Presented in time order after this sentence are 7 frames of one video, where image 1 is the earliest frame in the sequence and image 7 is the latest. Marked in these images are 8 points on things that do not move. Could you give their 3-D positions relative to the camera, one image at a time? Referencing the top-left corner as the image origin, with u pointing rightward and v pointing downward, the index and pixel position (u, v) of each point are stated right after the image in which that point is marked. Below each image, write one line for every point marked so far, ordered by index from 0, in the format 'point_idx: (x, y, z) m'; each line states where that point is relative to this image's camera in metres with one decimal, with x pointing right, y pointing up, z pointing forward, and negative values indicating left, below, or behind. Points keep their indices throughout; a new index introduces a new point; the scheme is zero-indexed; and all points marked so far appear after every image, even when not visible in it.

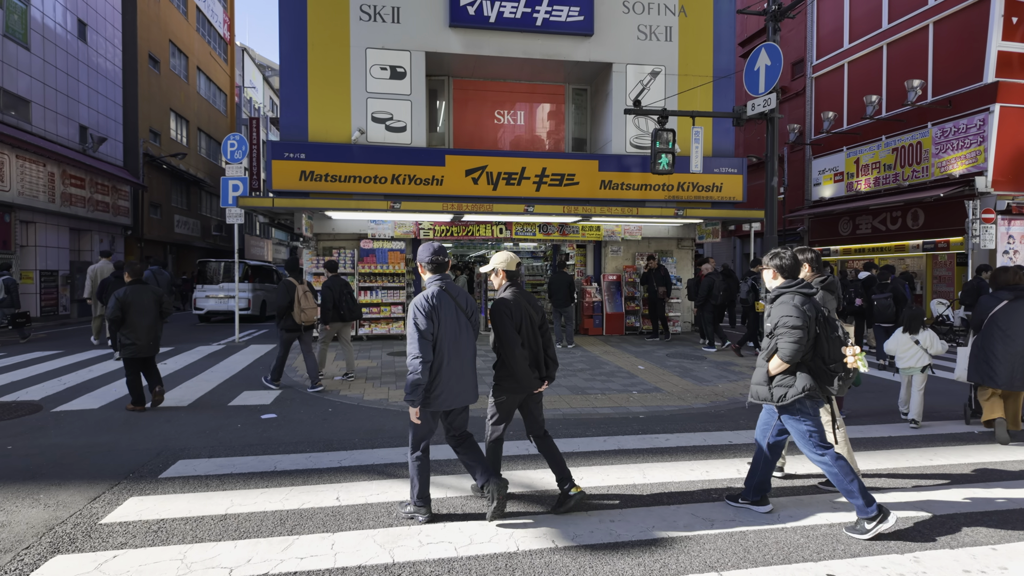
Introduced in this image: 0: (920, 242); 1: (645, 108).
0: (+12.7, +1.4, +18.3) m
1: (+2.2, +2.9, +9.6) m
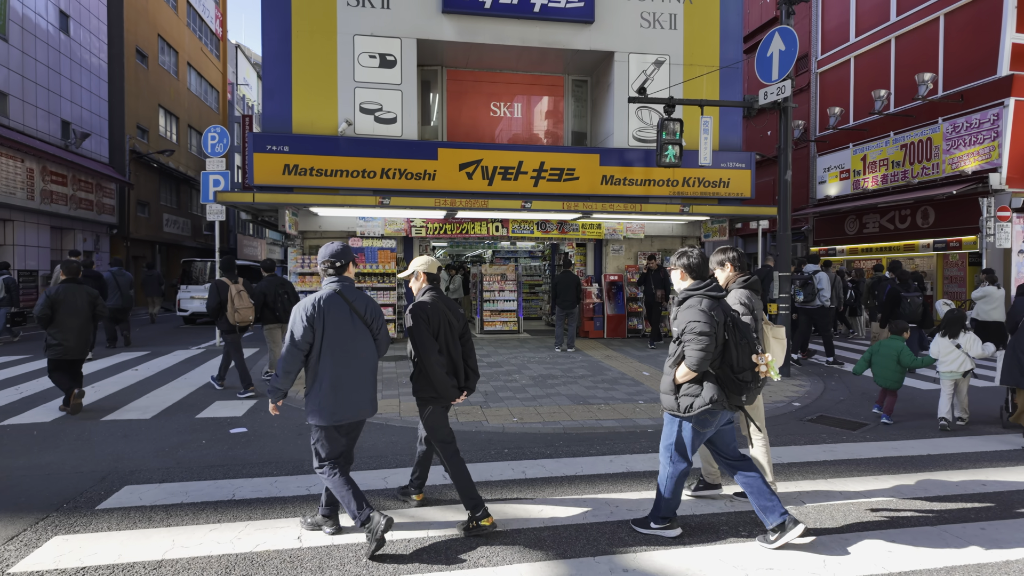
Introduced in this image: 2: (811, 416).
0: (+12.6, +1.4, +17.7) m
1: (+2.1, +2.9, +8.9) m
2: (+3.5, -1.5, +6.9) m
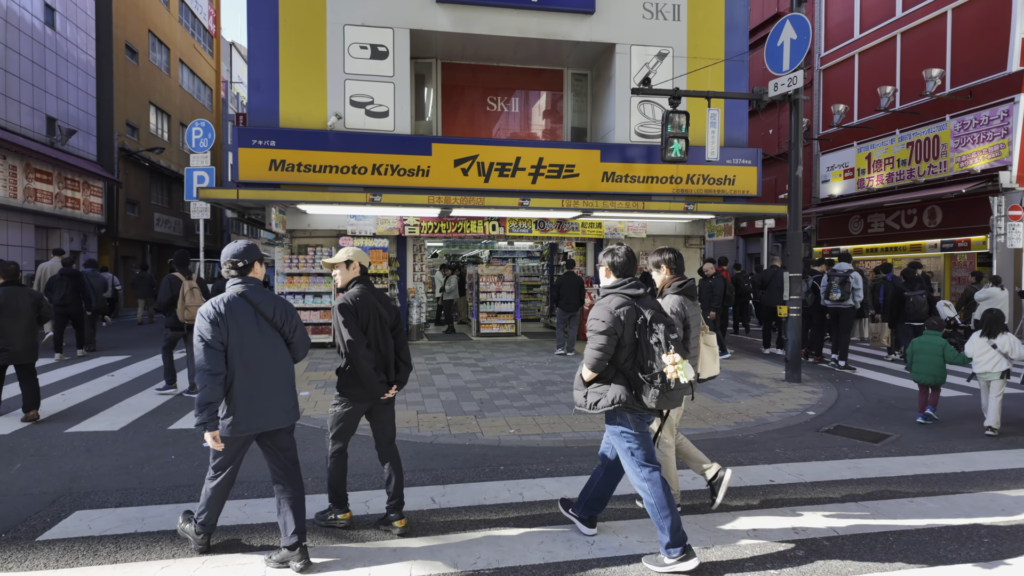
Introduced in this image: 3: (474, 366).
0: (+12.5, +1.4, +17.3) m
1: (+2.1, +2.9, +8.5) m
2: (+3.5, -1.5, +6.5) m
3: (-0.6, -1.2, +9.4) m
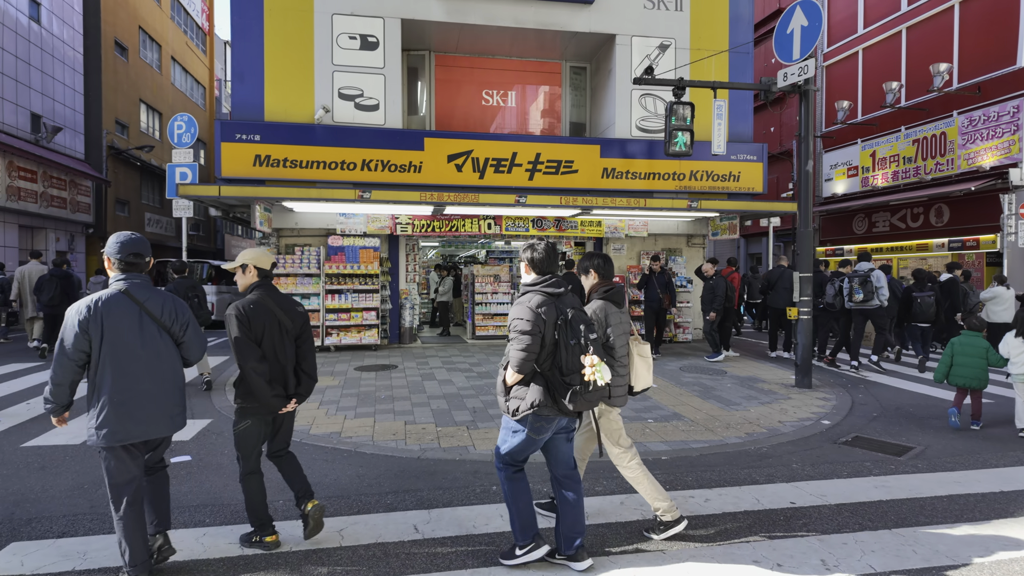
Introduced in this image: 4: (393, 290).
0: (+12.4, +1.4, +16.9) m
1: (+2.0, +2.9, +8.1) m
2: (+3.4, -1.5, +6.0) m
3: (-0.7, -1.3, +8.9) m
4: (-2.3, 0.0, +11.3) m
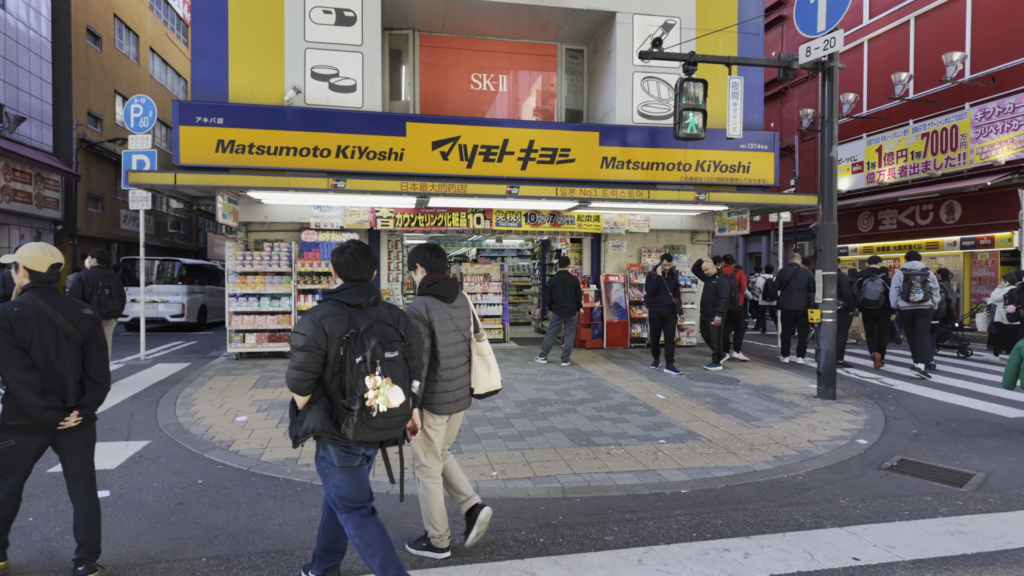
0: (+12.2, +1.4, +16.2) m
1: (+1.9, +2.9, +7.2) m
2: (+3.3, -1.5, +5.2) m
3: (-0.8, -1.3, +8.0) m
4: (-2.5, 0.0, +10.4) m
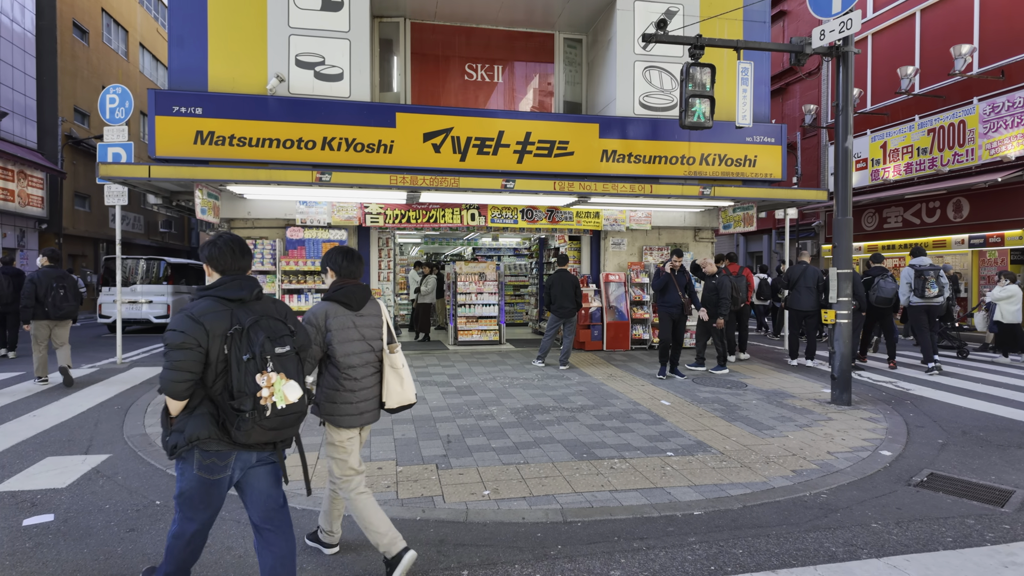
0: (+12.1, +1.4, +15.8) m
1: (+1.8, +2.9, +6.8) m
2: (+3.3, -1.5, +4.7) m
3: (-0.9, -1.2, +7.6) m
4: (-2.5, 0.0, +9.9) m
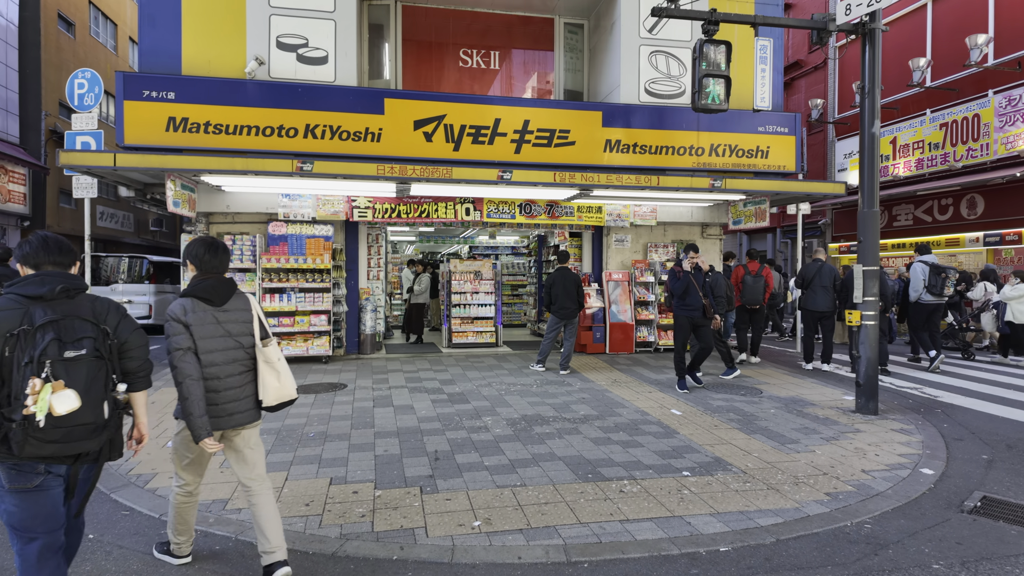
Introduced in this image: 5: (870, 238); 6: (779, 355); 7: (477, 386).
0: (+12.1, +1.4, +15.2) m
1: (+1.8, +2.9, +6.2) m
2: (+3.2, -1.5, +4.1) m
3: (-0.9, -1.2, +7.0) m
4: (-2.6, 0.0, +9.3) m
5: (+3.9, +0.6, +6.4) m
6: (+4.6, -1.1, +10.0) m
7: (-0.4, -1.2, +7.3) m
